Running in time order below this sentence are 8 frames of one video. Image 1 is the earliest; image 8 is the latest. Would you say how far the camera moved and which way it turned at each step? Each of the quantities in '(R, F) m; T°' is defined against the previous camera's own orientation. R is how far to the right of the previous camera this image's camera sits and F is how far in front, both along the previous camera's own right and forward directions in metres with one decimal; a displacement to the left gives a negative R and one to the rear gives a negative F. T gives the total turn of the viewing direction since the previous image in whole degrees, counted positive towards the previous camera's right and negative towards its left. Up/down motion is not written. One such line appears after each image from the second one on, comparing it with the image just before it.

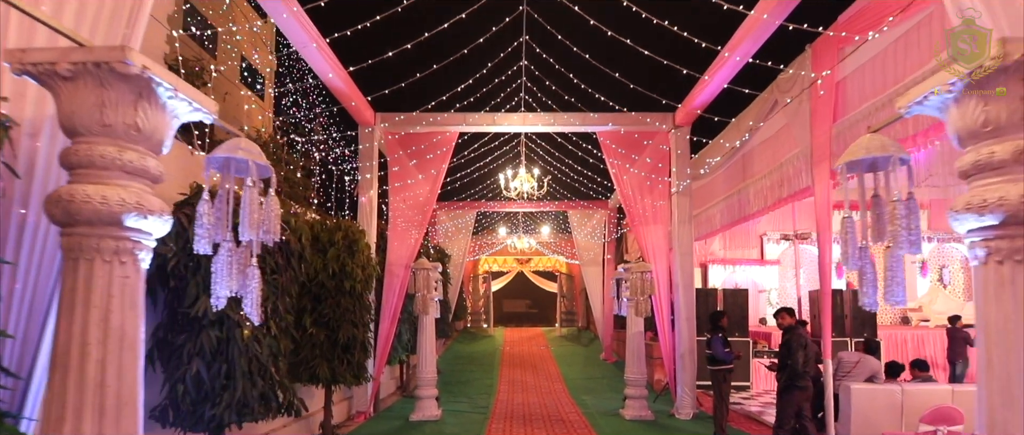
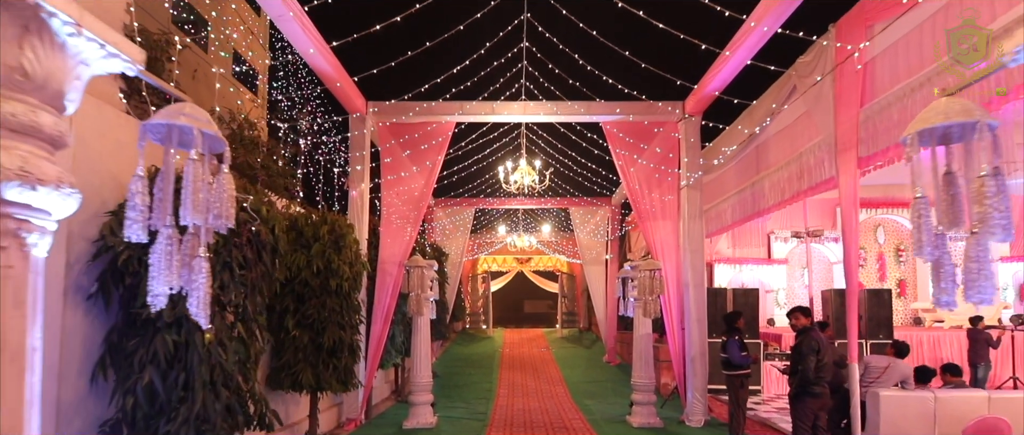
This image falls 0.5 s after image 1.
(0.0, +0.4) m; 0°
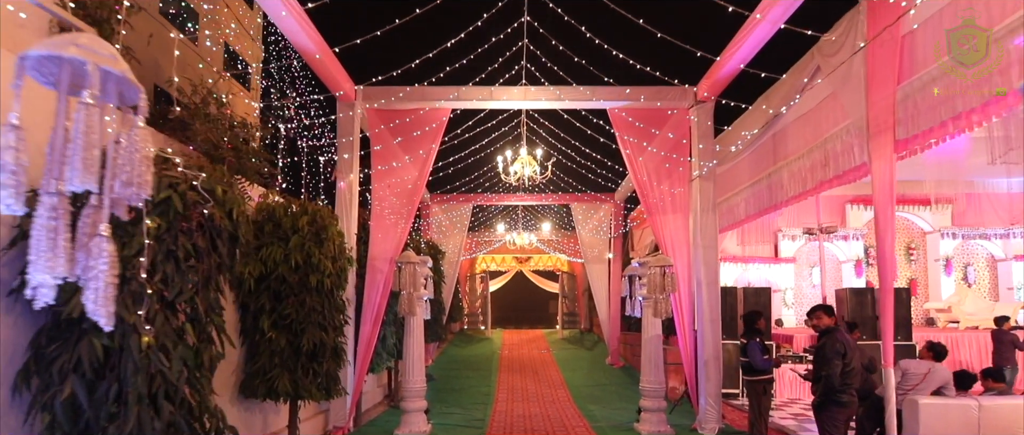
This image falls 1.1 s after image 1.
(0.0, +0.5) m; 0°
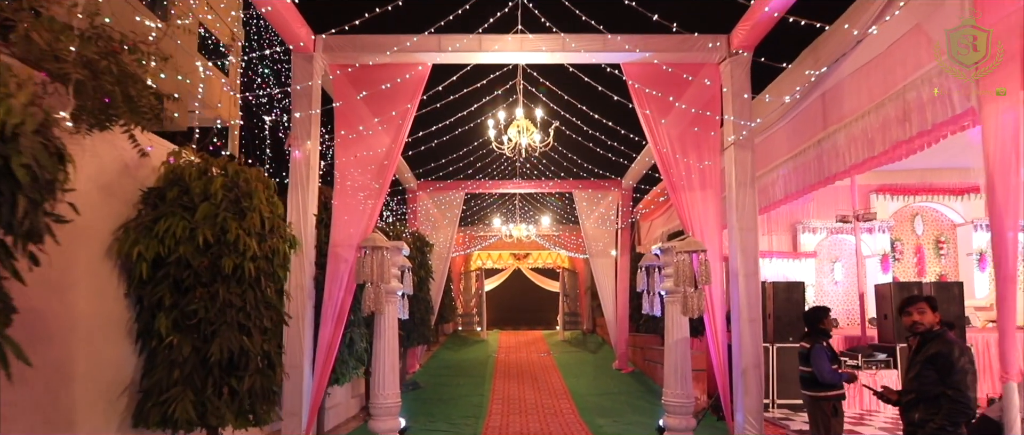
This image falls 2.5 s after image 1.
(0.0, +1.2) m; 0°
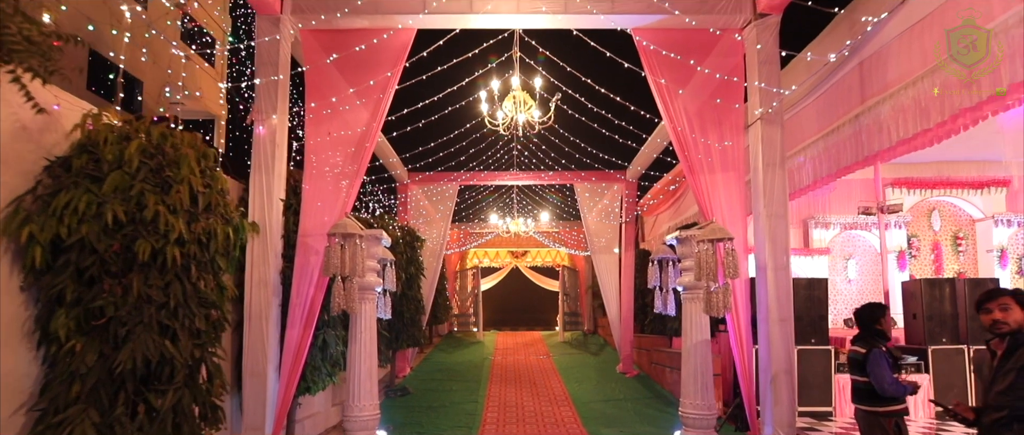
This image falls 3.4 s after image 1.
(0.0, +0.7) m; 0°
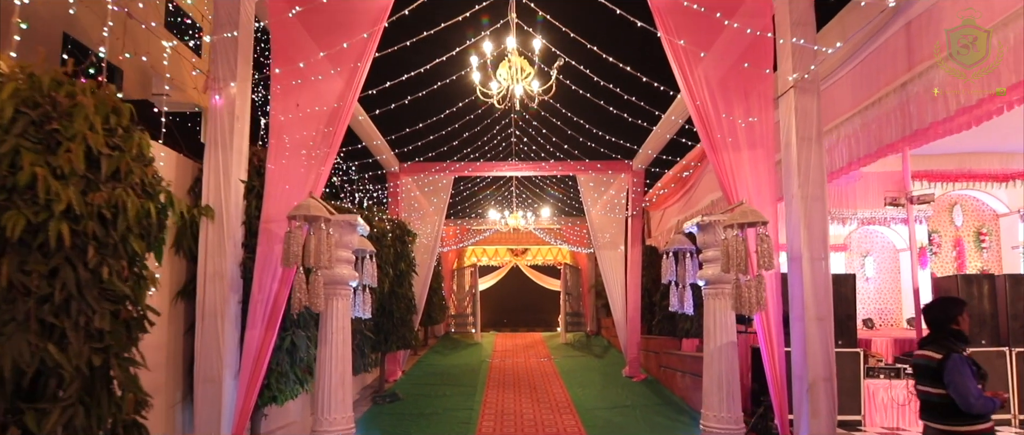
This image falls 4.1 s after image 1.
(0.0, +0.6) m; 0°
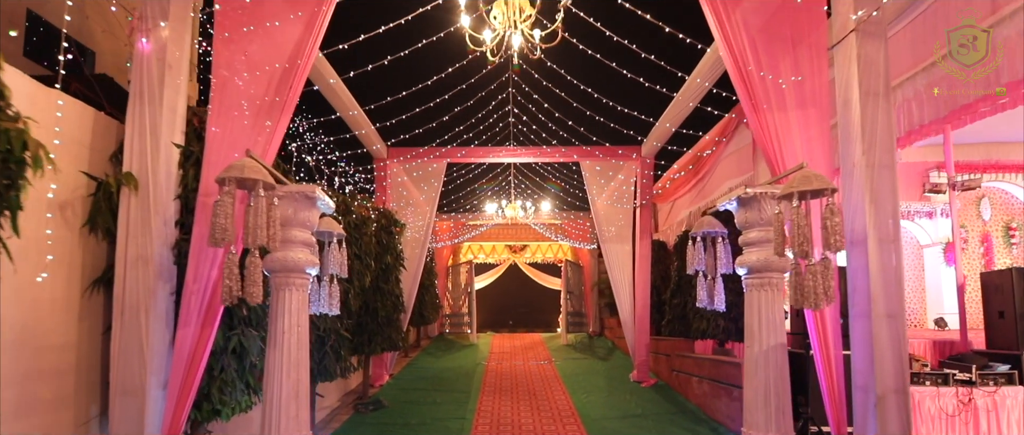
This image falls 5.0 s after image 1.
(0.0, +0.7) m; 0°
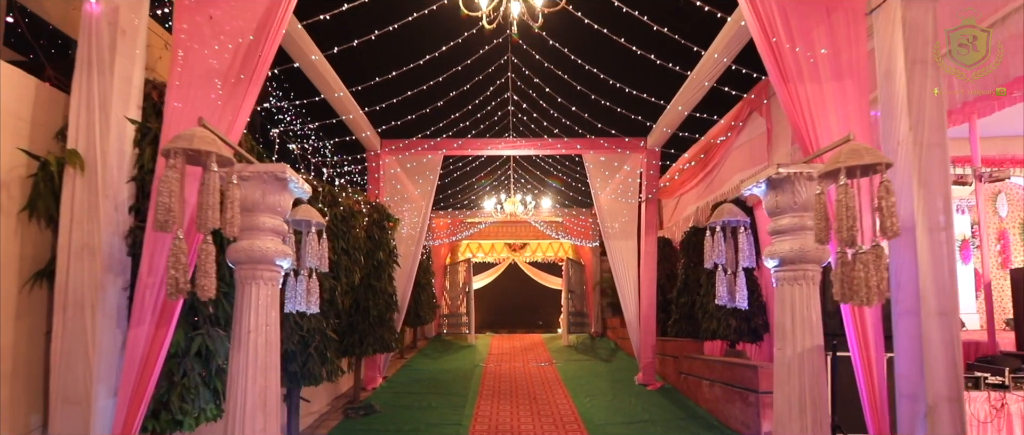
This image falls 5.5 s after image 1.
(0.0, +0.4) m; 0°
